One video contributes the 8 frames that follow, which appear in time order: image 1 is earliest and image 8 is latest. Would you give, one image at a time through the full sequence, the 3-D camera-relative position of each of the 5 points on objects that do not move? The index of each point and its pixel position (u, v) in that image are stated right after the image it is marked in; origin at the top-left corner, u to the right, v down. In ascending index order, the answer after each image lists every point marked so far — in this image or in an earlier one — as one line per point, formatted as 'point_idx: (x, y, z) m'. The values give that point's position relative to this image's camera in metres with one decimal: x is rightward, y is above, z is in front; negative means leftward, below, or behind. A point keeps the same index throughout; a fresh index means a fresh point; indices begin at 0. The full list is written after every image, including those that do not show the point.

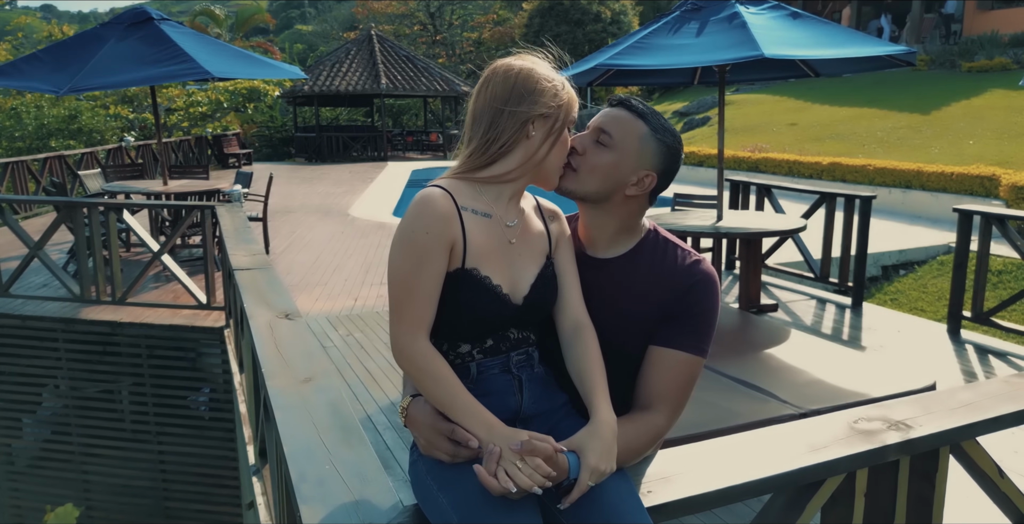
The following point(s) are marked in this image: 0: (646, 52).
0: (+0.4, +0.7, +4.3) m
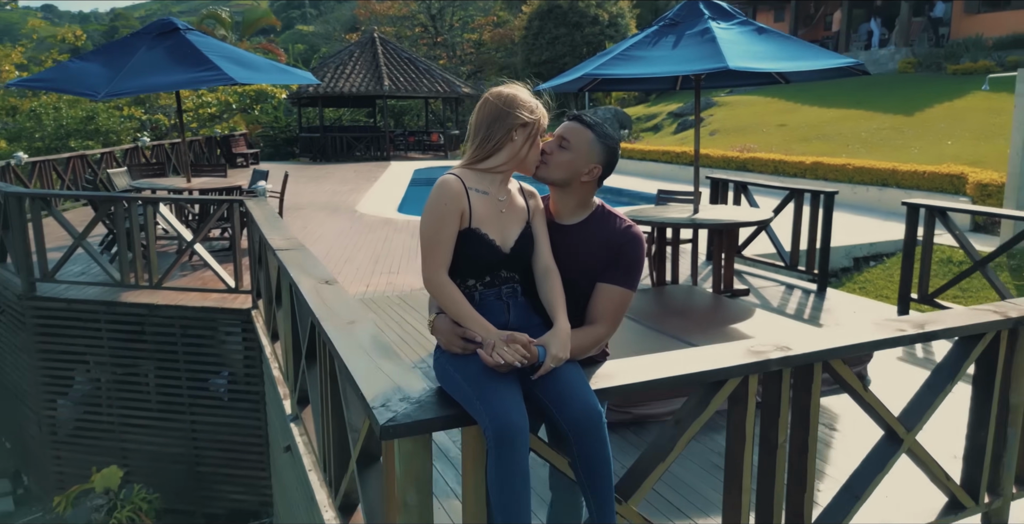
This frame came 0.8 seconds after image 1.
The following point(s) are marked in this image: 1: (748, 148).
0: (+0.4, +0.7, +4.8) m
1: (+2.4, +1.2, +13.9) m
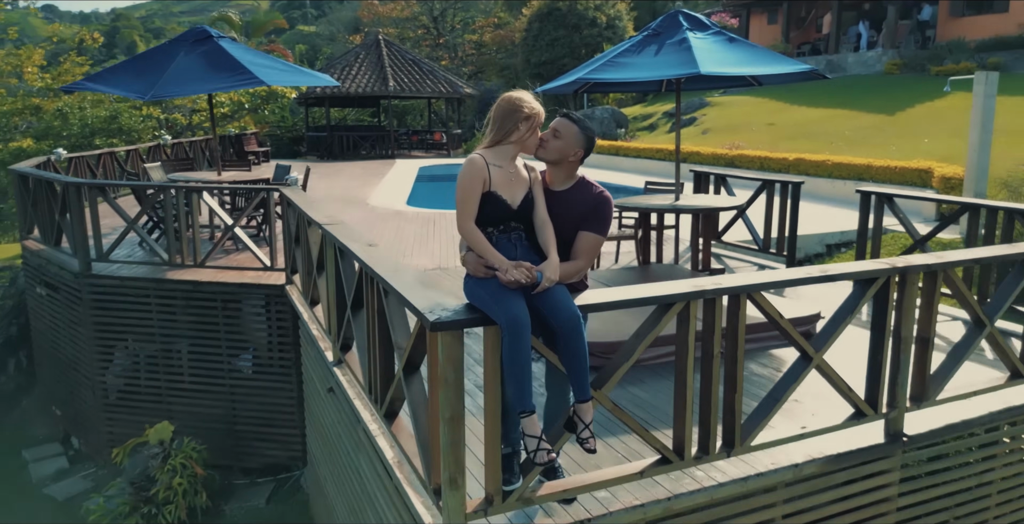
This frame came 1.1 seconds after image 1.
0: (+0.4, +0.8, +5.6) m
1: (+2.4, +1.3, +14.6) m
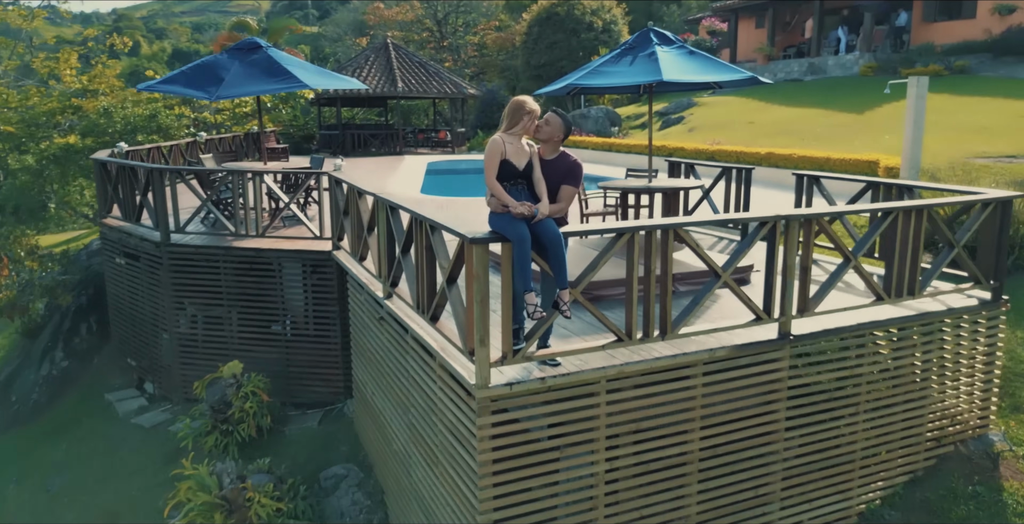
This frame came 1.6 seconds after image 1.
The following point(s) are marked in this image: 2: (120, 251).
0: (+0.5, +1.0, +7.0) m
1: (+2.5, +1.4, +16.0) m
2: (-2.5, +0.1, +8.8) m
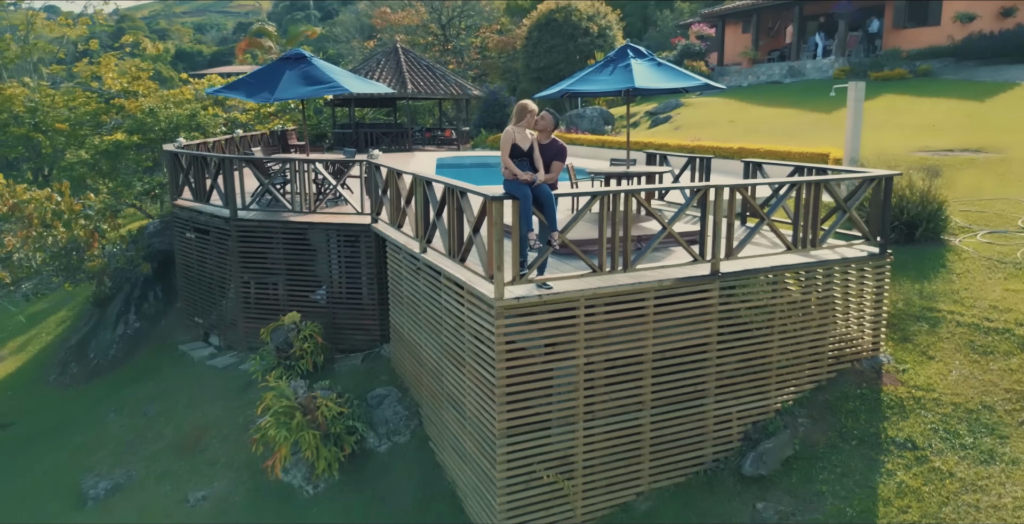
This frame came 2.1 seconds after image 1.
0: (+0.5, +1.2, +8.8) m
1: (+2.5, +1.6, +17.8) m
2: (-2.5, +0.3, +10.6) m
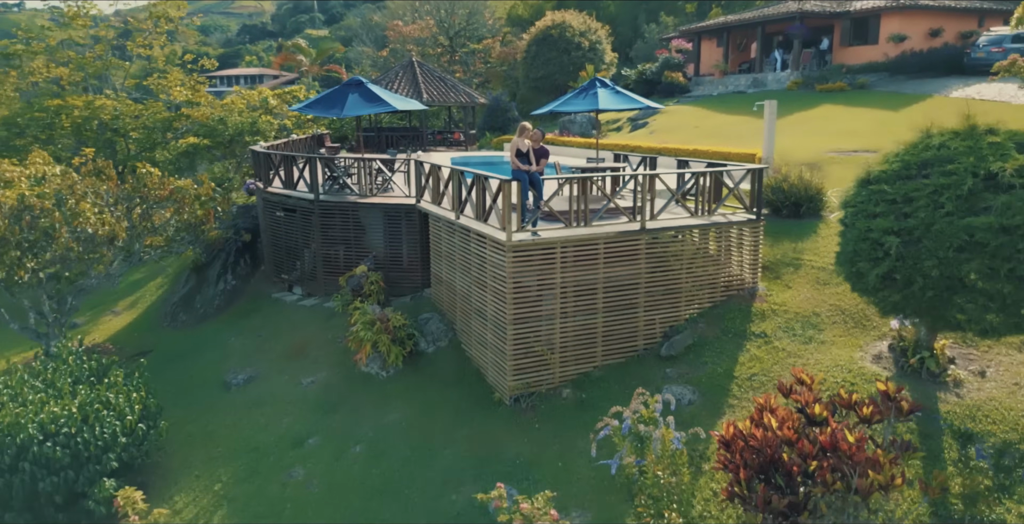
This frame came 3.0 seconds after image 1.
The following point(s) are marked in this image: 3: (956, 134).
0: (+0.5, +1.5, +12.7) m
1: (+2.5, +2.0, +21.7) m
2: (-2.5, +0.6, +14.5) m
3: (+2.7, +0.7, +8.1) m
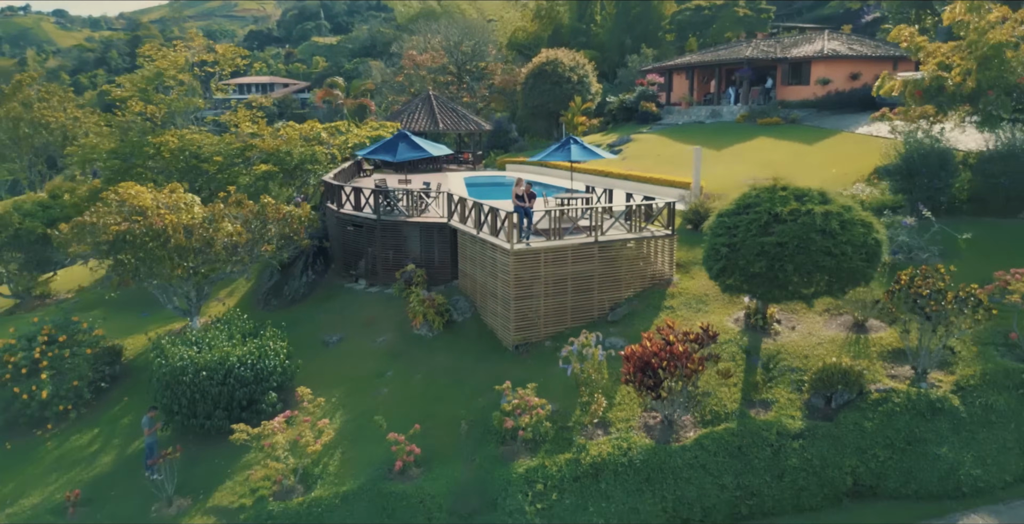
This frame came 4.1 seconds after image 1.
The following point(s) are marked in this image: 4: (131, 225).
0: (+0.5, +1.5, +18.7) m
1: (+2.5, +2.0, +27.8) m
2: (-2.5, +0.6, +20.6) m
3: (+2.7, +0.7, +14.2) m
4: (-4.9, +0.5, +17.2) m
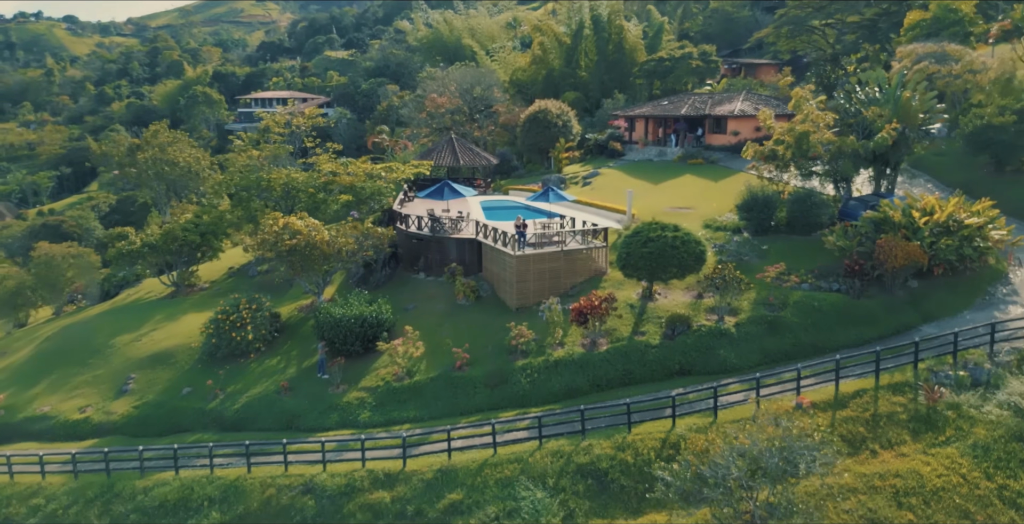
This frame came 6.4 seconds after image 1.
0: (+0.6, +1.5, +31.6) m
1: (+2.6, +2.0, +40.6) m
2: (-2.4, +0.6, +33.4) m
3: (+2.8, +0.8, +27.0) m
4: (-4.8, +0.5, +30.0) m
